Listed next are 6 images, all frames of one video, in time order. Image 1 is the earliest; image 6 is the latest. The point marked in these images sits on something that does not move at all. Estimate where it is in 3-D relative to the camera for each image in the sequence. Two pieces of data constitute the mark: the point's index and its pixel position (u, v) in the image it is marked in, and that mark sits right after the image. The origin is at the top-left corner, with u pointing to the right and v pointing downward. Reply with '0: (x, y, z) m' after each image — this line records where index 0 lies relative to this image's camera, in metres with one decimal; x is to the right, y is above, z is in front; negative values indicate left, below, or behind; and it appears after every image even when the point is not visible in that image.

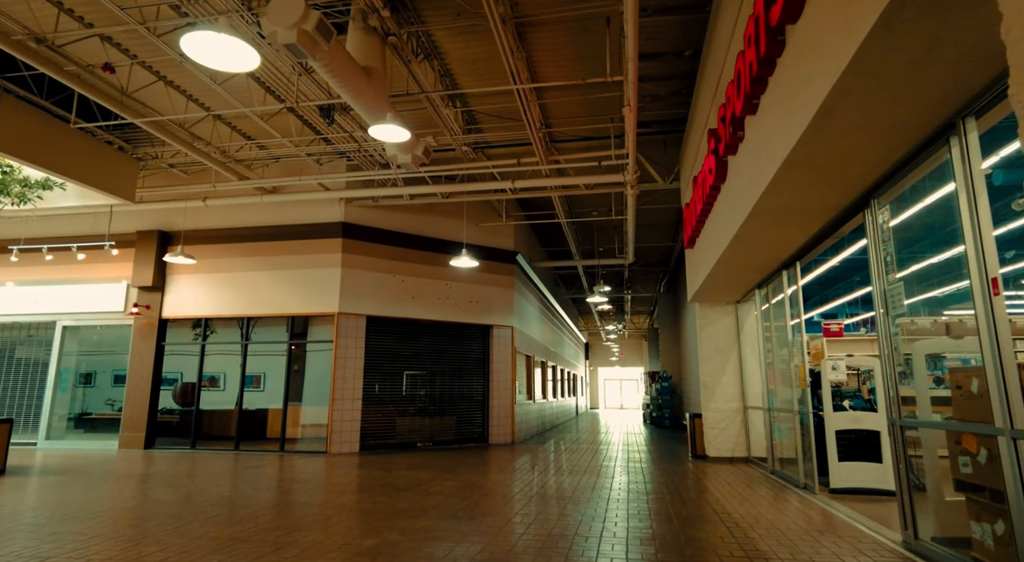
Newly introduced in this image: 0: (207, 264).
0: (-5.4, +0.3, +10.5) m
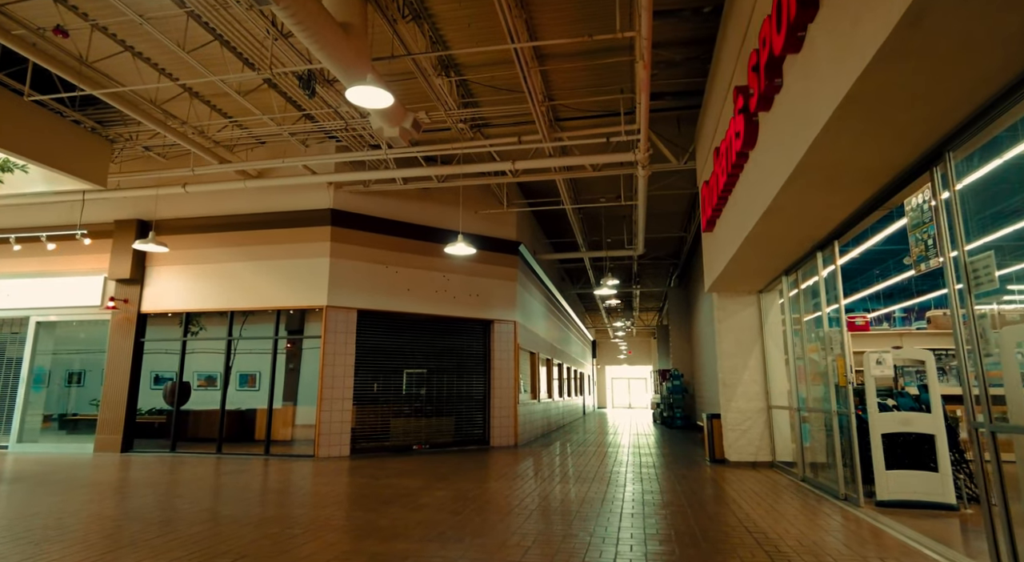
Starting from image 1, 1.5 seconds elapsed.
0: (-5.4, +0.4, +9.9) m
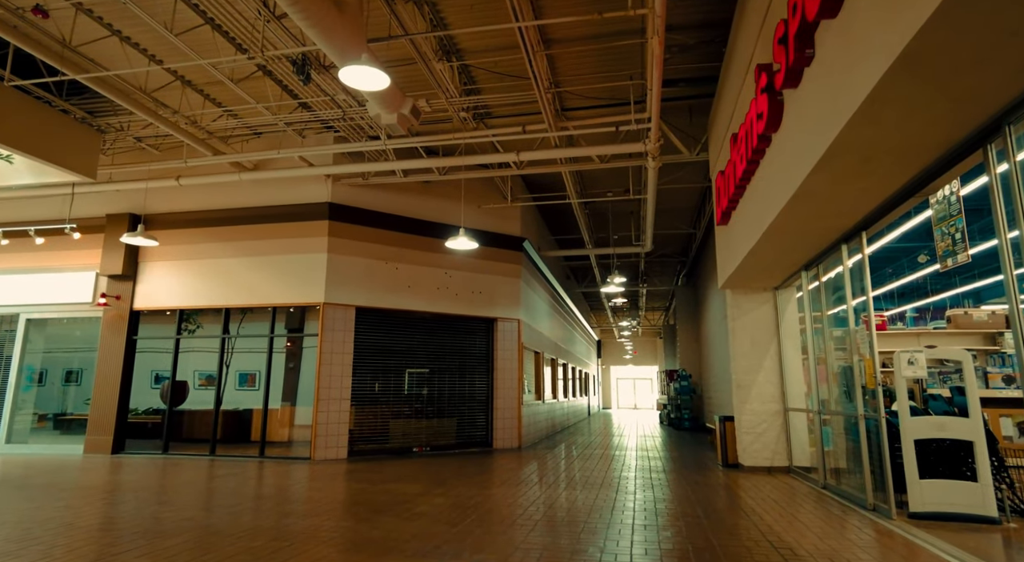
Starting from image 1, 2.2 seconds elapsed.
0: (-5.3, +0.5, +9.6) m
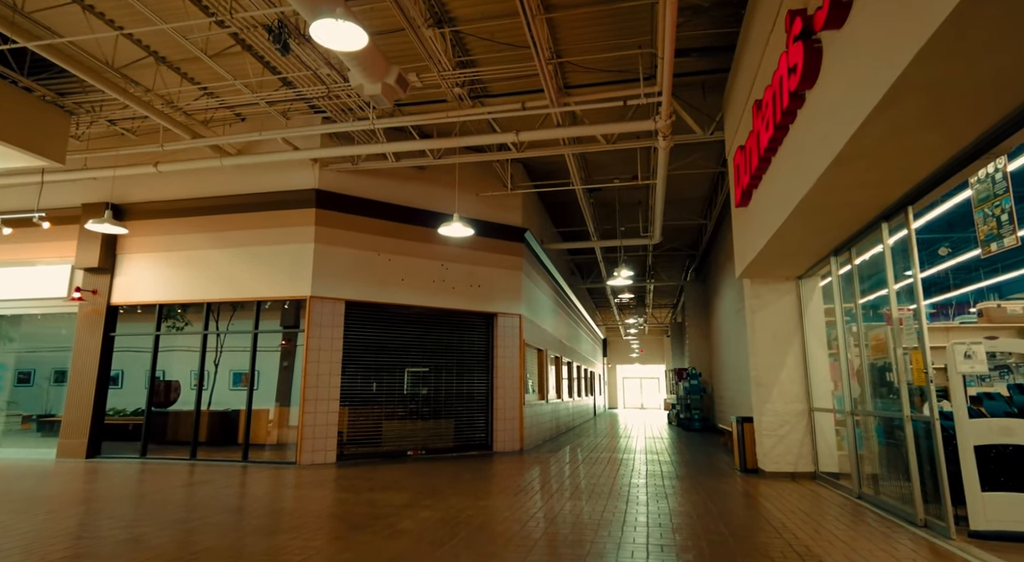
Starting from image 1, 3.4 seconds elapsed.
0: (-5.3, +0.6, +9.0) m
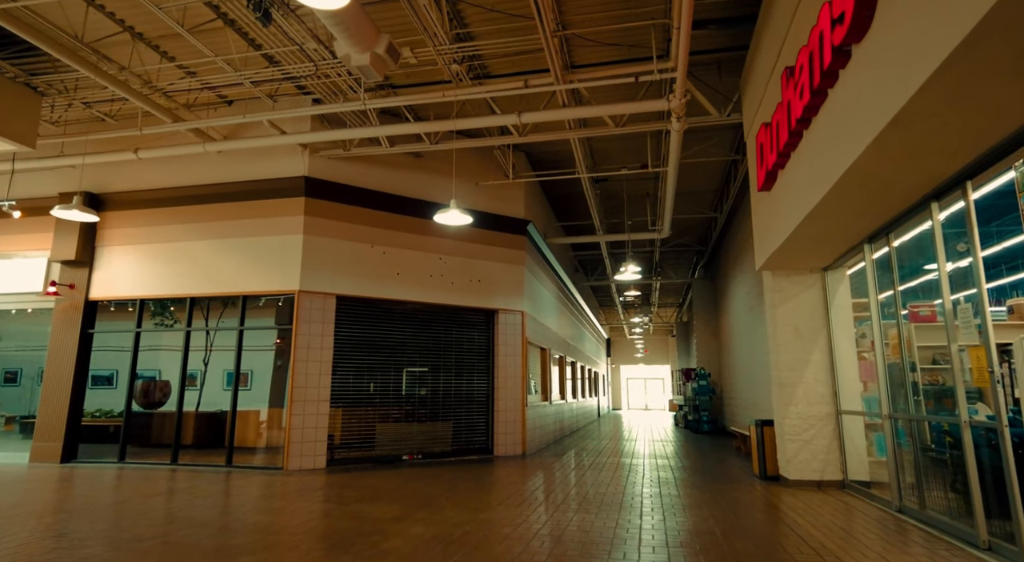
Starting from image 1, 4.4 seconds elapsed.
0: (-5.3, +0.7, +8.5) m
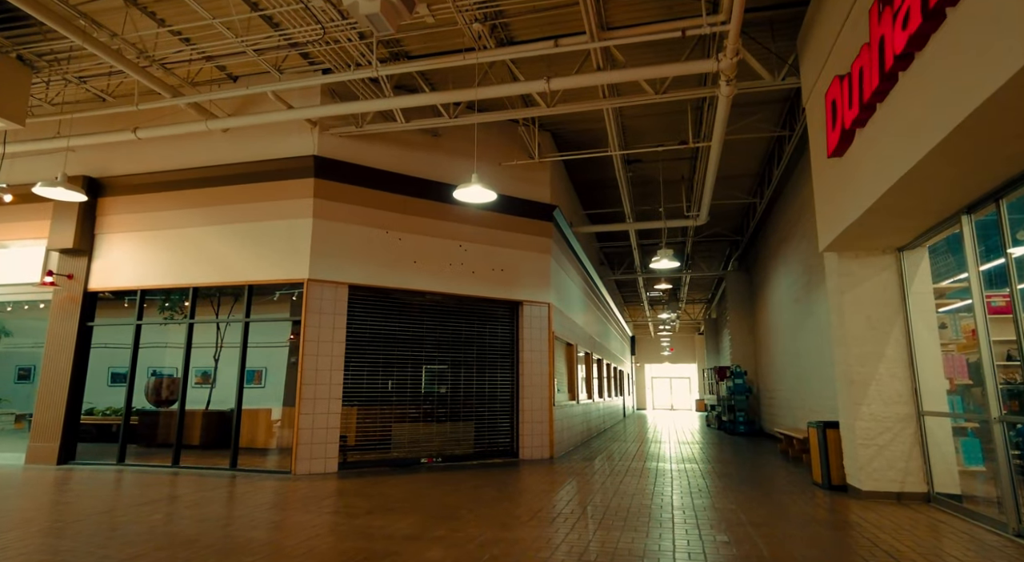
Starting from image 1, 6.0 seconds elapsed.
0: (-4.9, +0.8, +8.0) m
